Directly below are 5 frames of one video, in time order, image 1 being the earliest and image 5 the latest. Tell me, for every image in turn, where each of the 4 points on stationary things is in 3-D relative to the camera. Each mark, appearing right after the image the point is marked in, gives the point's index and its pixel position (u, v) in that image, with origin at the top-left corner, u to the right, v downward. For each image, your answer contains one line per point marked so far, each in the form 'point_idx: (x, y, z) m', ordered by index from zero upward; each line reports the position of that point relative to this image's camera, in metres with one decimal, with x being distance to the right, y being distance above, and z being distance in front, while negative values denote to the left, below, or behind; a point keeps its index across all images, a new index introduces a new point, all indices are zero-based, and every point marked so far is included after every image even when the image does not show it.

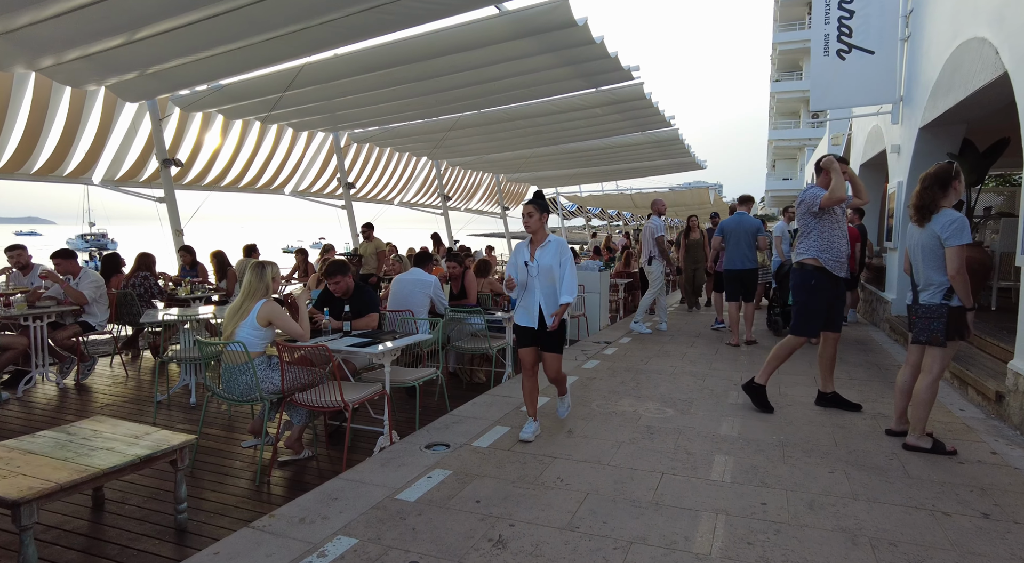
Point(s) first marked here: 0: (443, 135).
0: (-1.8, +3.7, +14.0) m
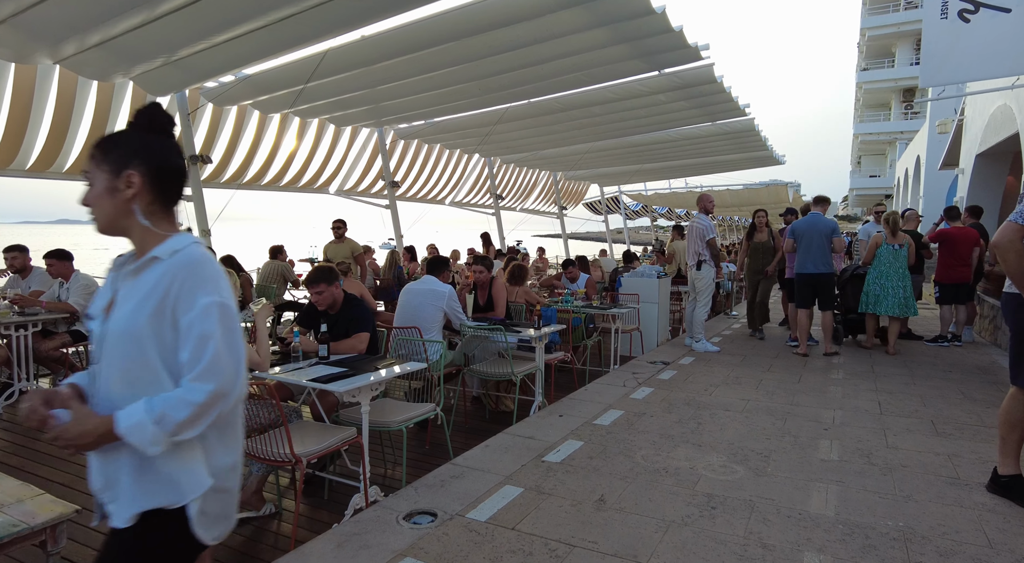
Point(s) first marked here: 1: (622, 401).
0: (-0.5, +3.6, +13.1) m
1: (+1.0, -1.1, +5.3) m
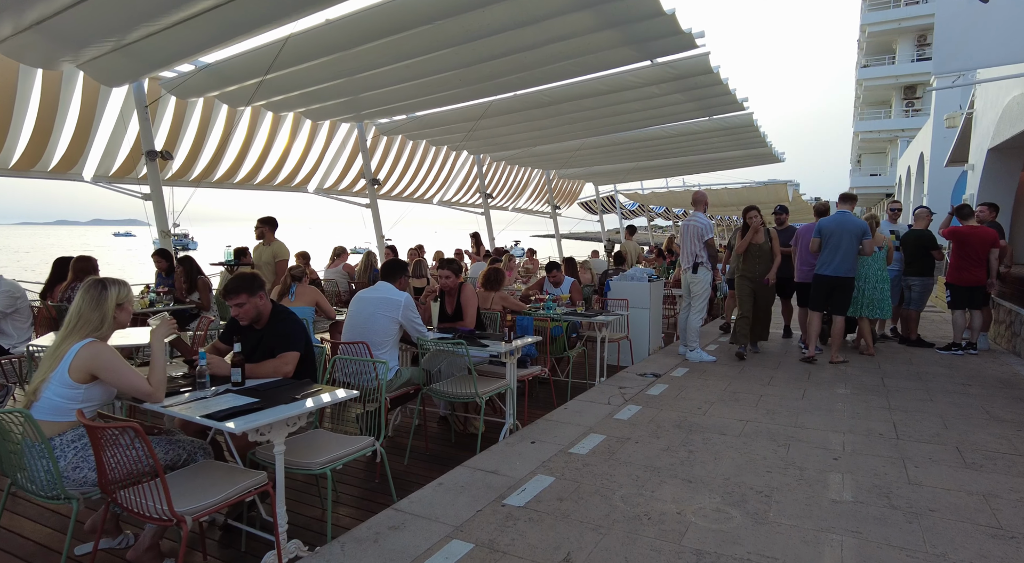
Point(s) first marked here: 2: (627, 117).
0: (-0.8, +3.5, +12.6) m
1: (+0.8, -1.2, +4.7) m
2: (+2.5, +3.6, +12.4) m
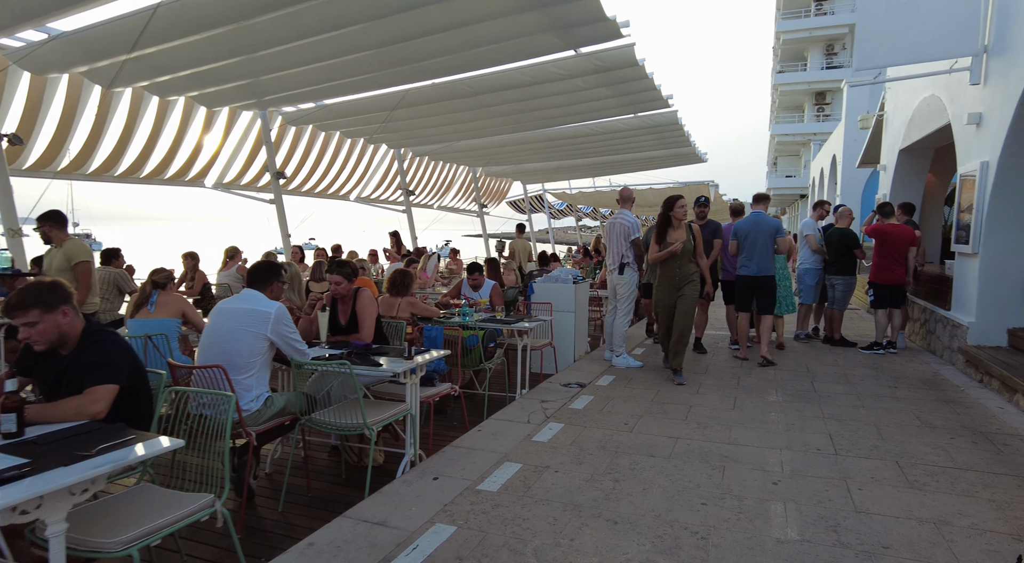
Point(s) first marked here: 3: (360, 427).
0: (-2.5, +3.5, +11.7) m
1: (+0.1, -1.2, +4.1) m
2: (+0.9, +3.6, +12.0) m
3: (-0.9, -0.9, +3.6) m
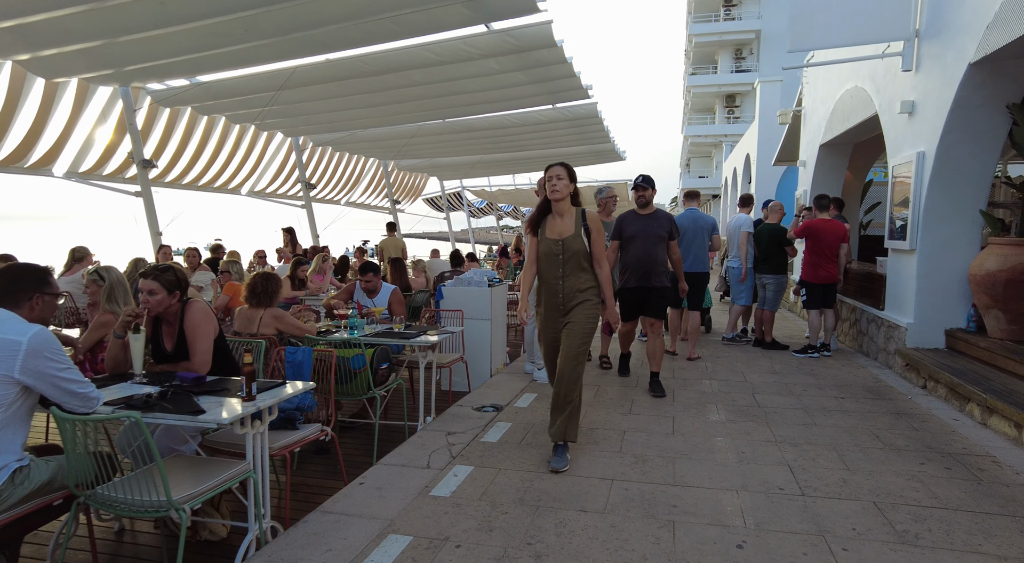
0: (-4.2, +3.4, +10.3) m
1: (-0.5, -1.3, +3.1) m
2: (-0.9, +3.6, +11.0) m
3: (-1.5, -1.0, +2.4) m
